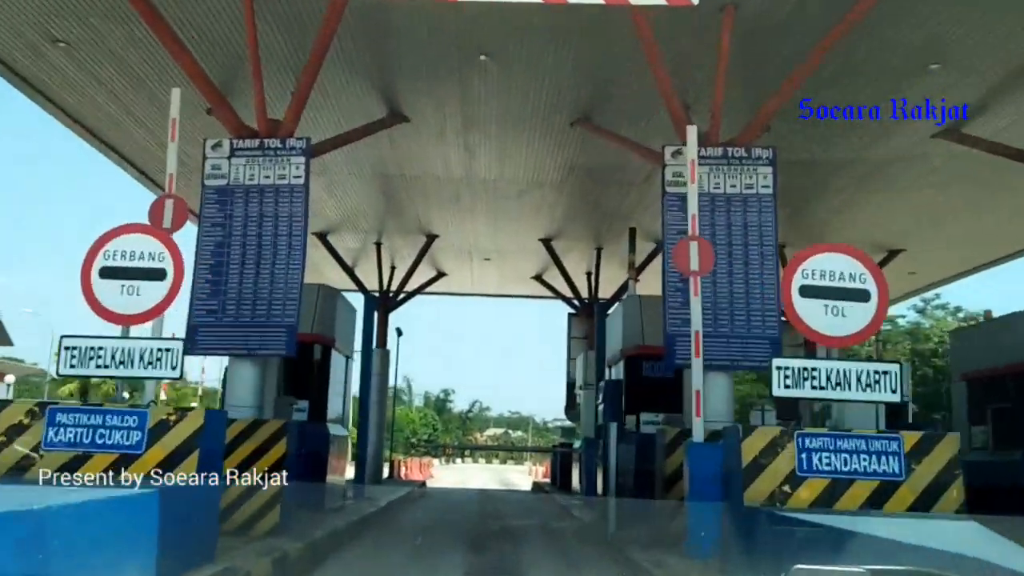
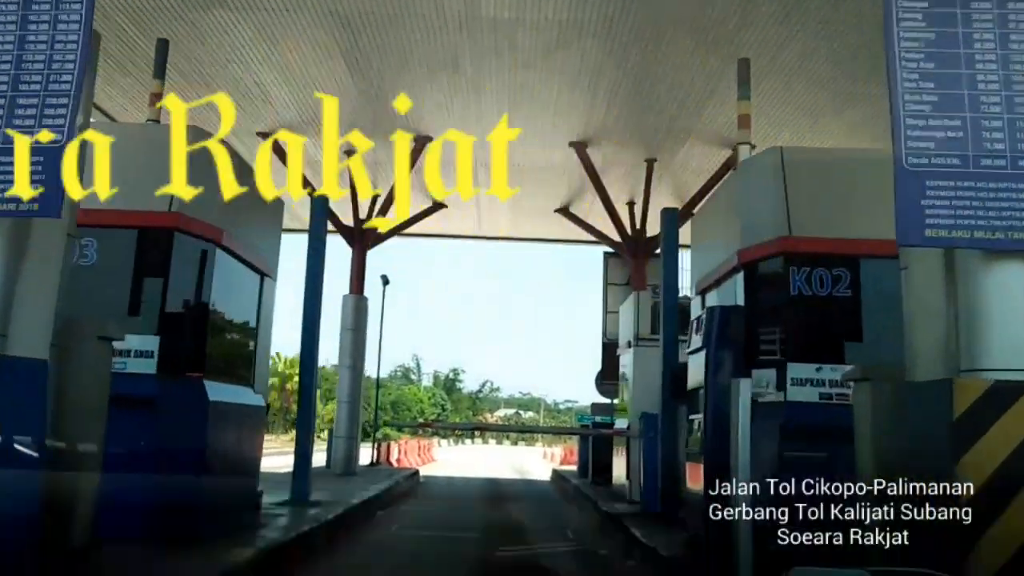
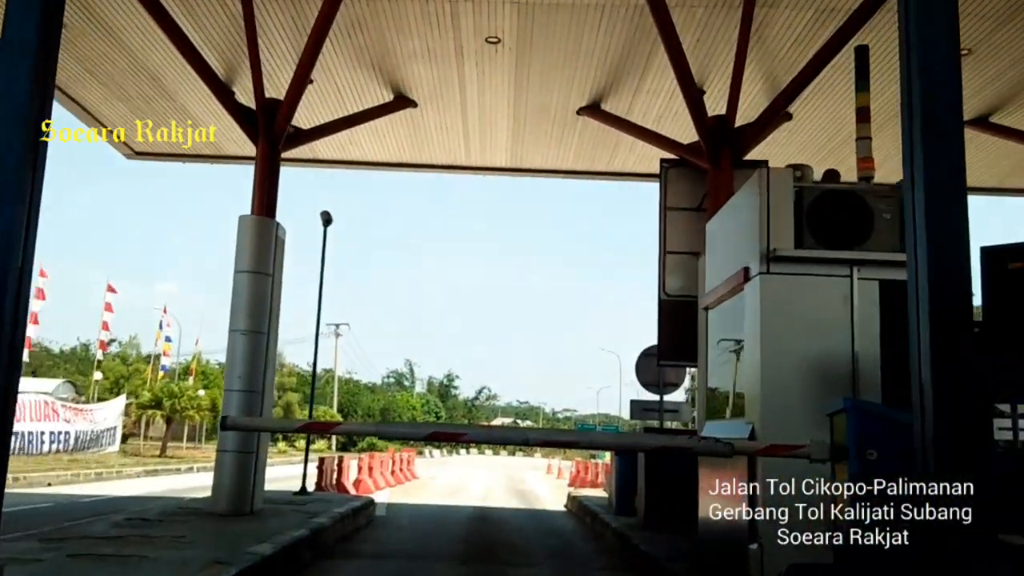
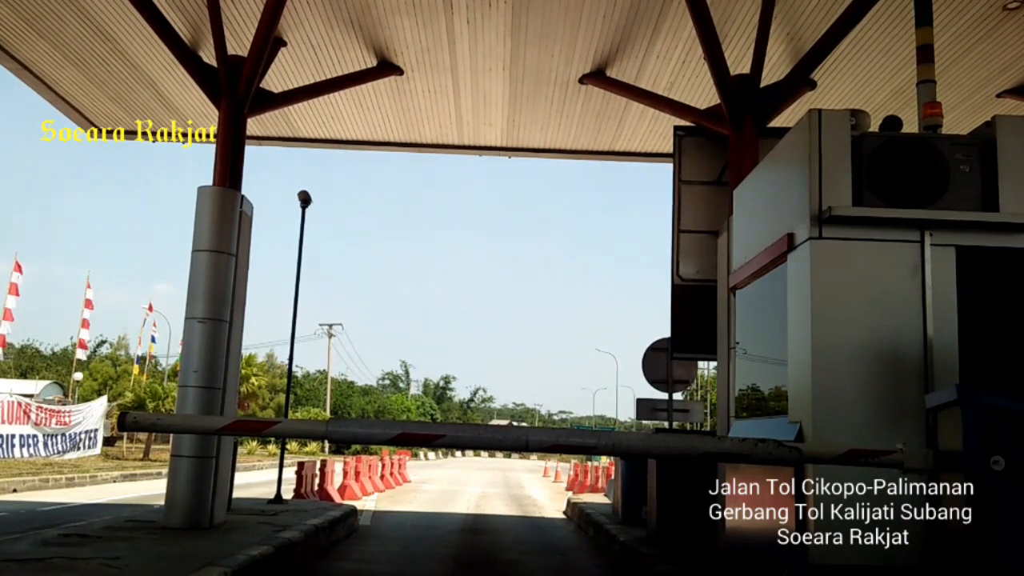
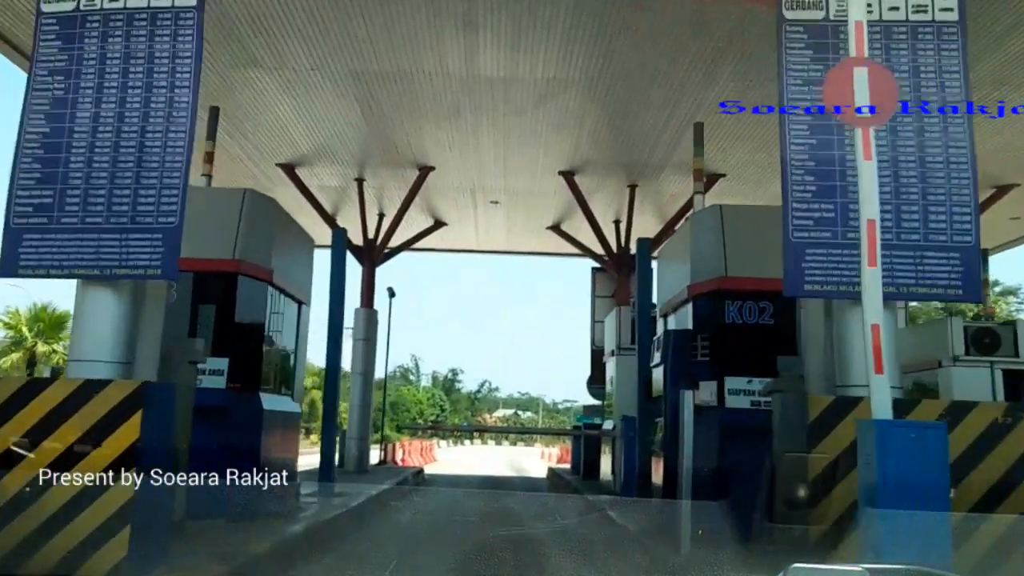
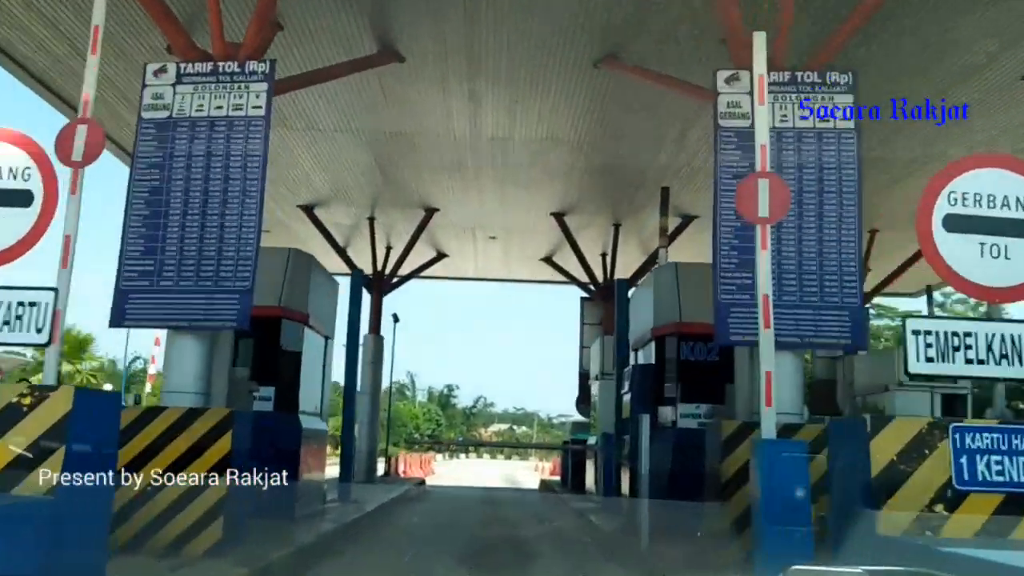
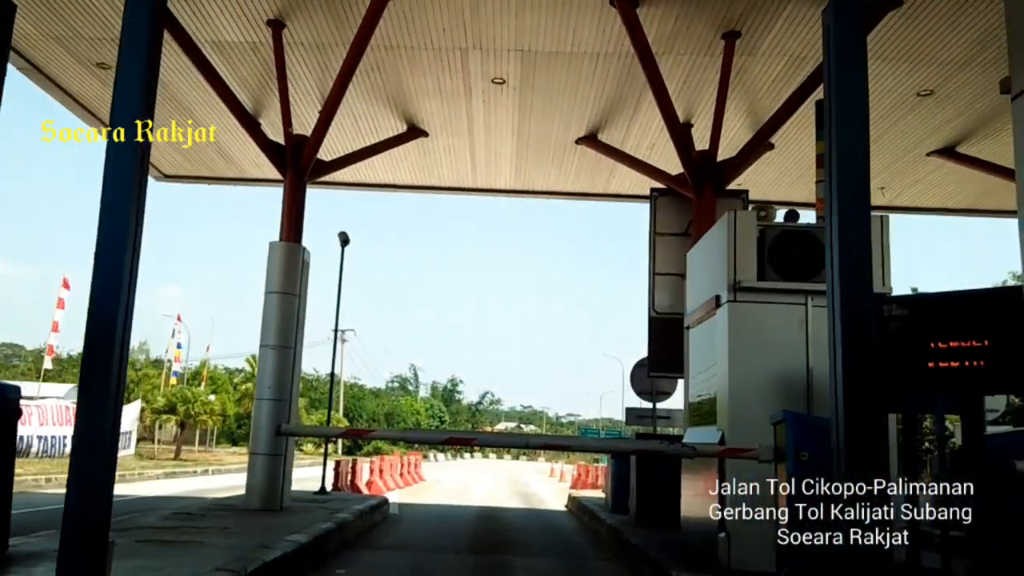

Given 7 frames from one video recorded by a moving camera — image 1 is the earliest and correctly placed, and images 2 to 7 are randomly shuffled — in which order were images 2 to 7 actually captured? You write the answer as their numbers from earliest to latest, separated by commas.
6, 5, 2, 7, 3, 4
